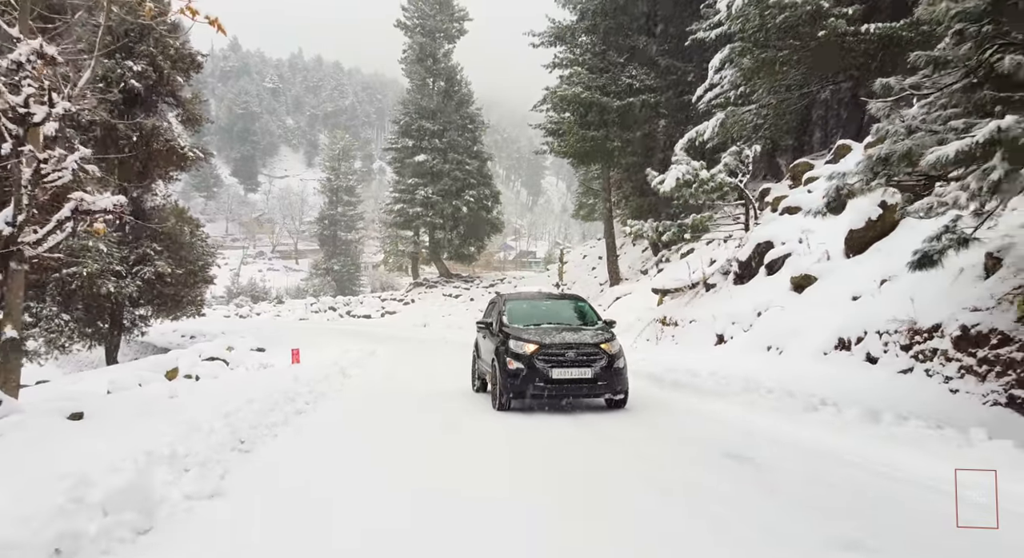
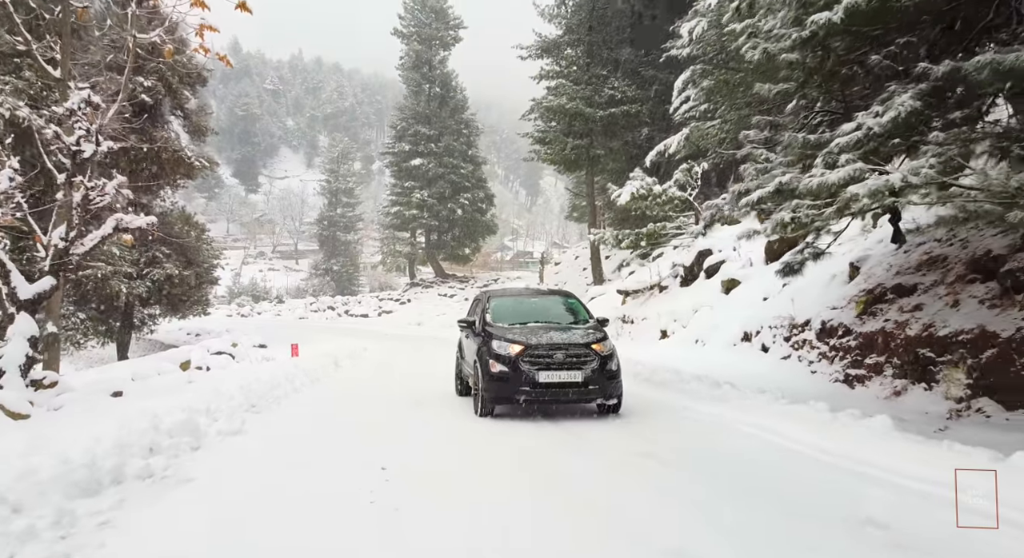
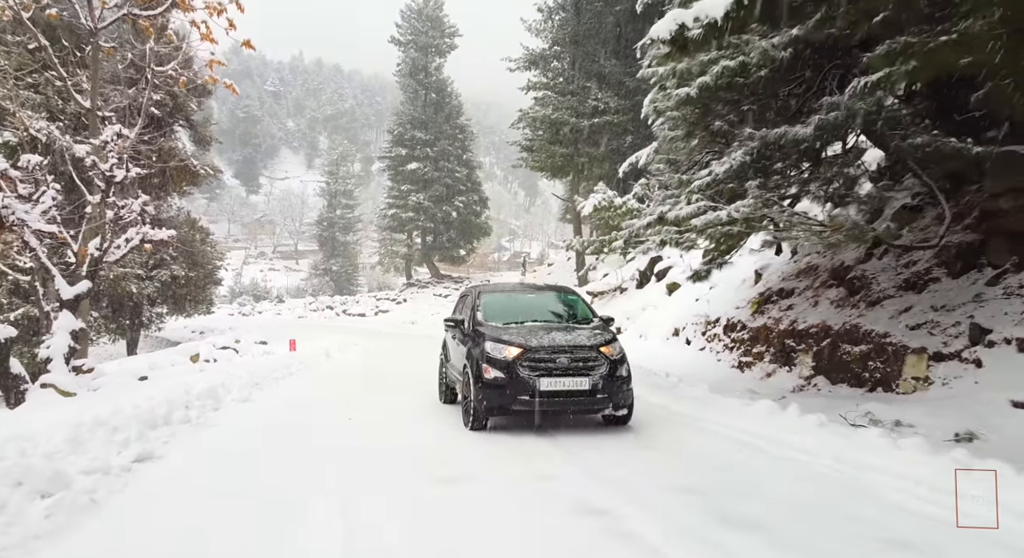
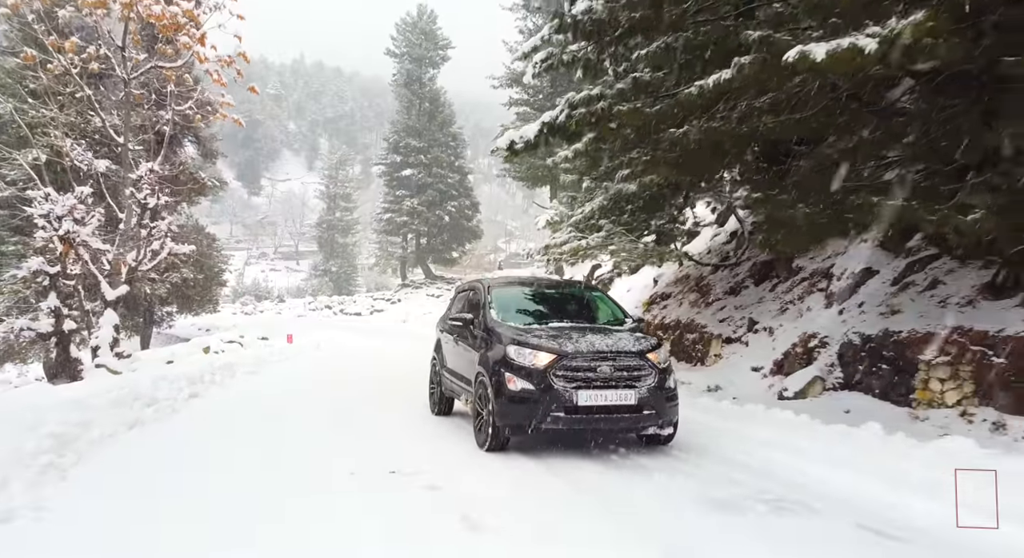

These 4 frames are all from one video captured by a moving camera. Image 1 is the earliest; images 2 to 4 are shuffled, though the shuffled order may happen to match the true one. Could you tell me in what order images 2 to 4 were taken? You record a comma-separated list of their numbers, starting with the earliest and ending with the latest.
2, 3, 4
